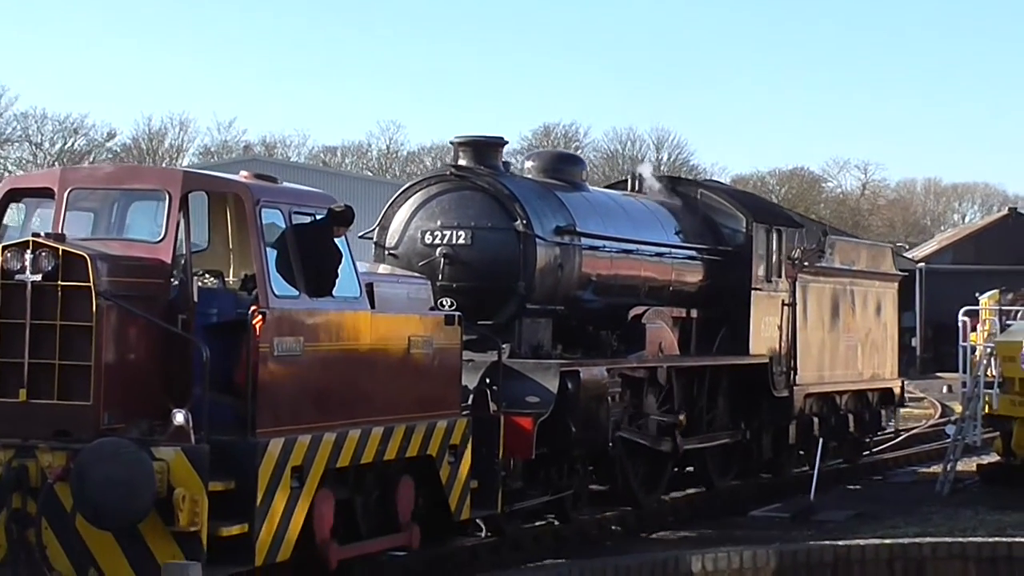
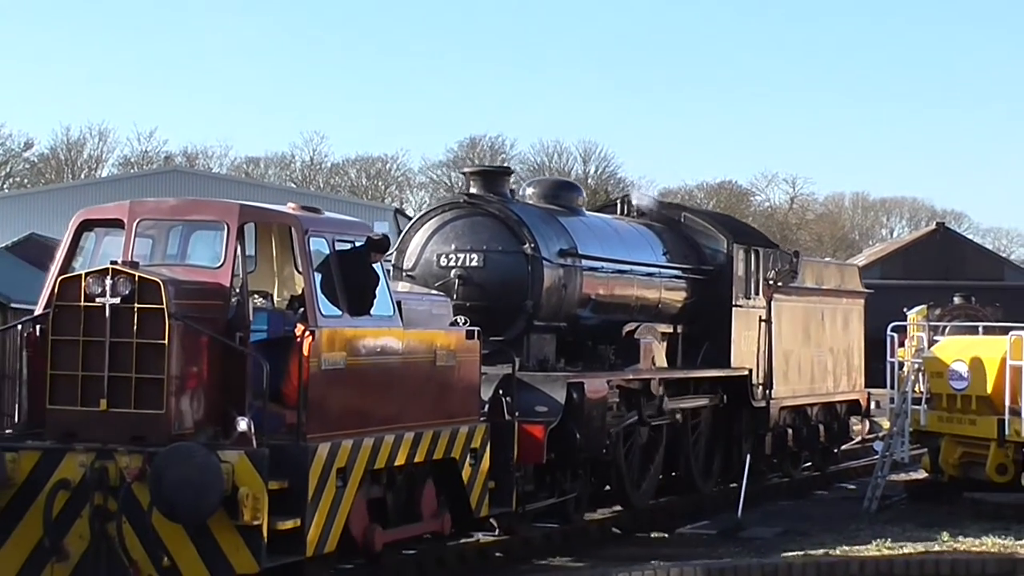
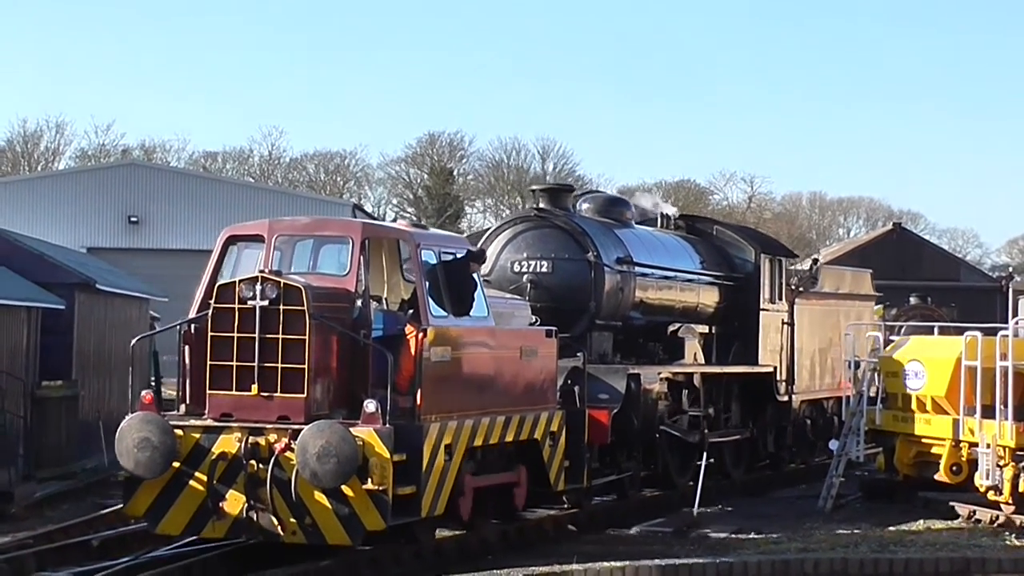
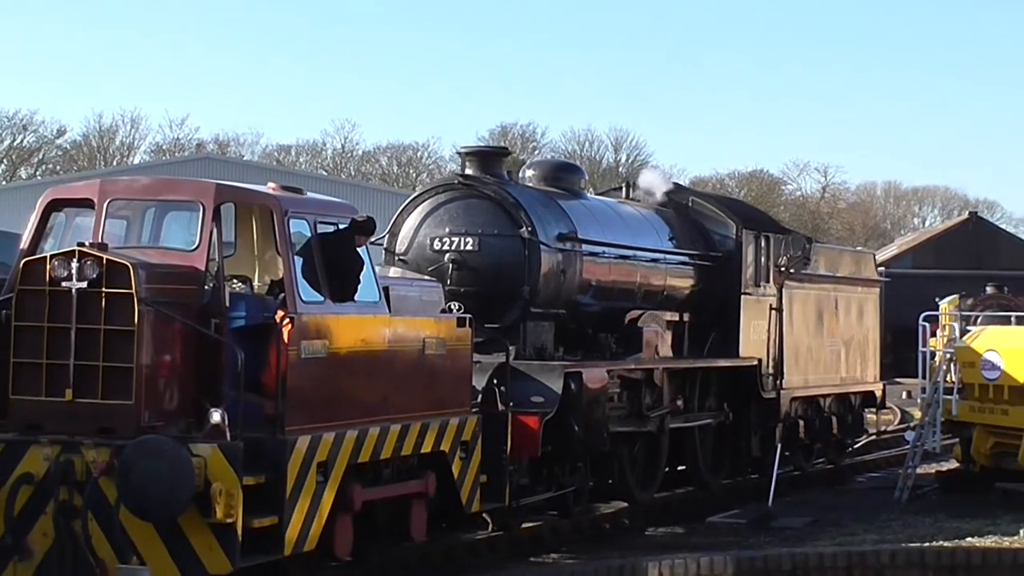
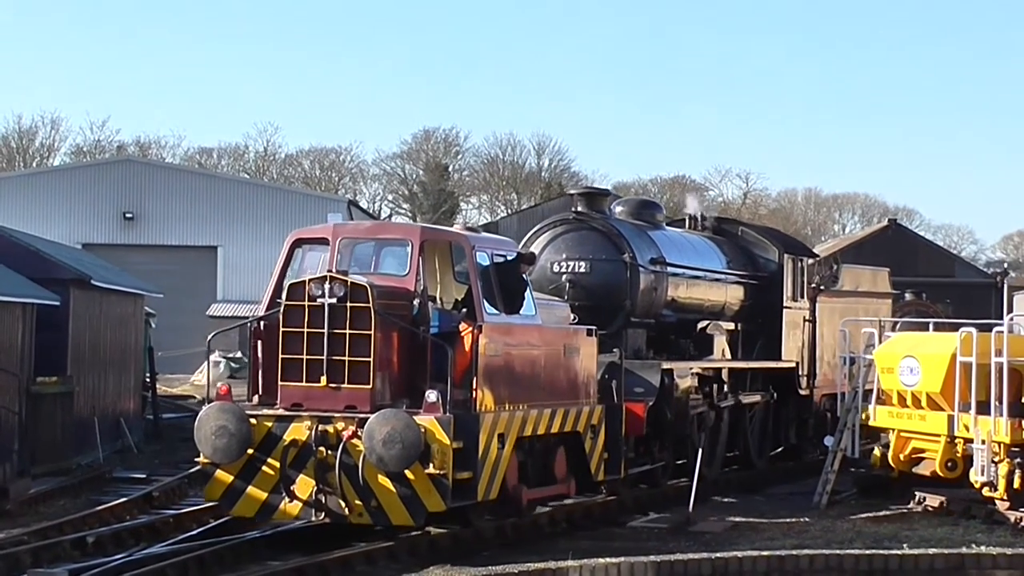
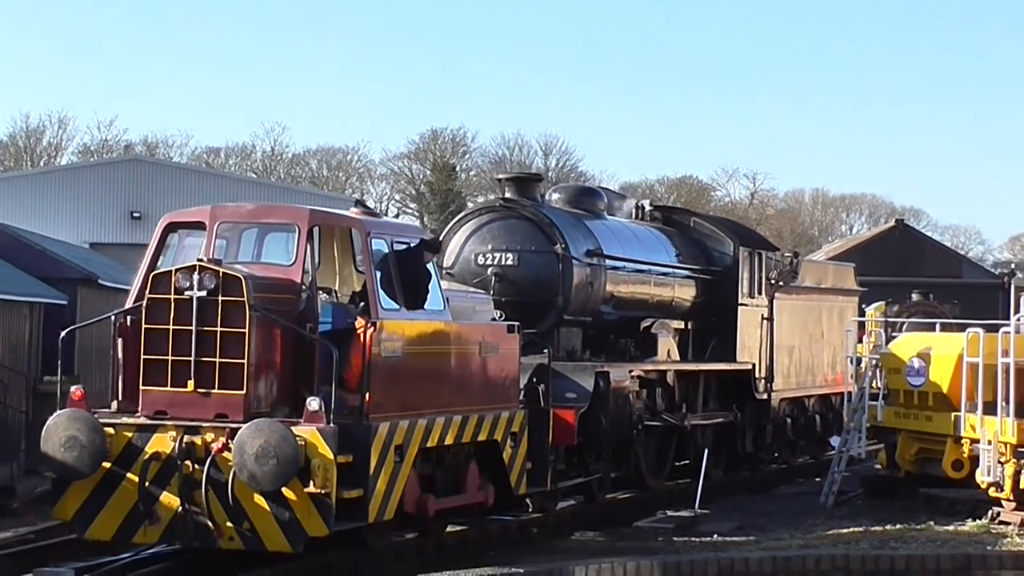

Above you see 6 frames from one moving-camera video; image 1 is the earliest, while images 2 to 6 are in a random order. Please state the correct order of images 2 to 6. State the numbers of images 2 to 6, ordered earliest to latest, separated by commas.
4, 2, 6, 3, 5
